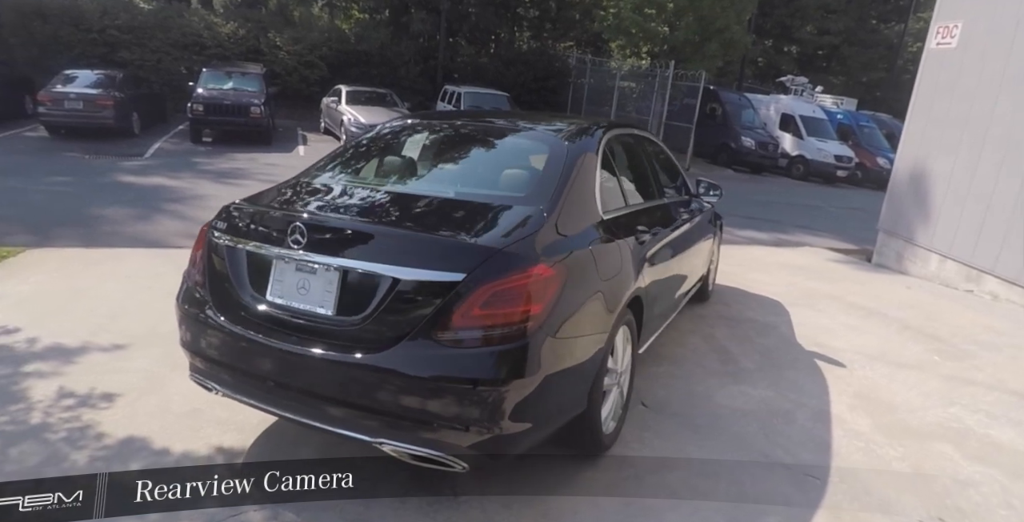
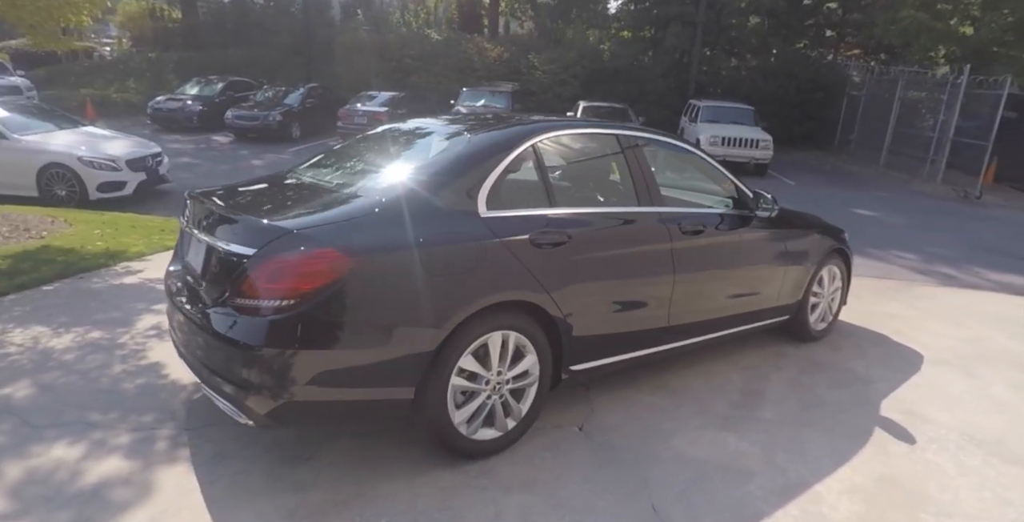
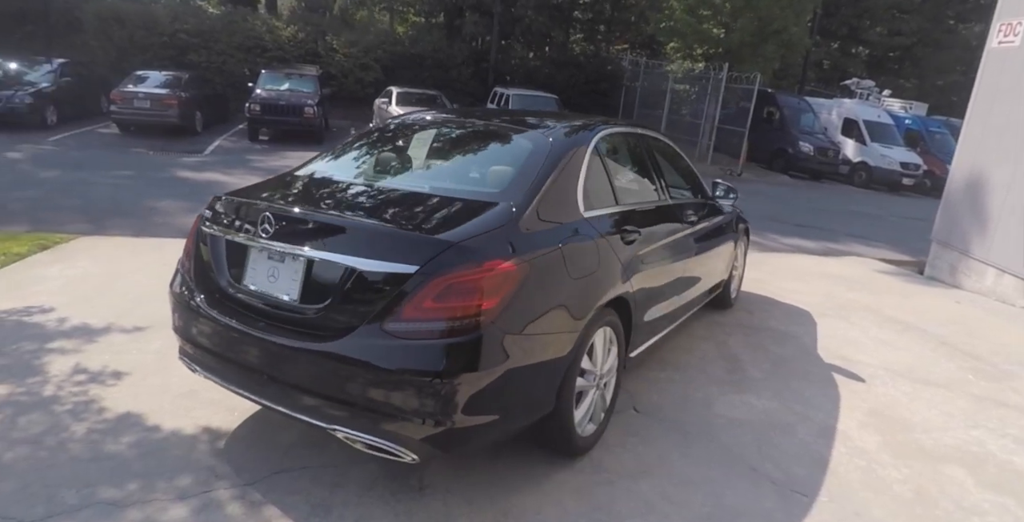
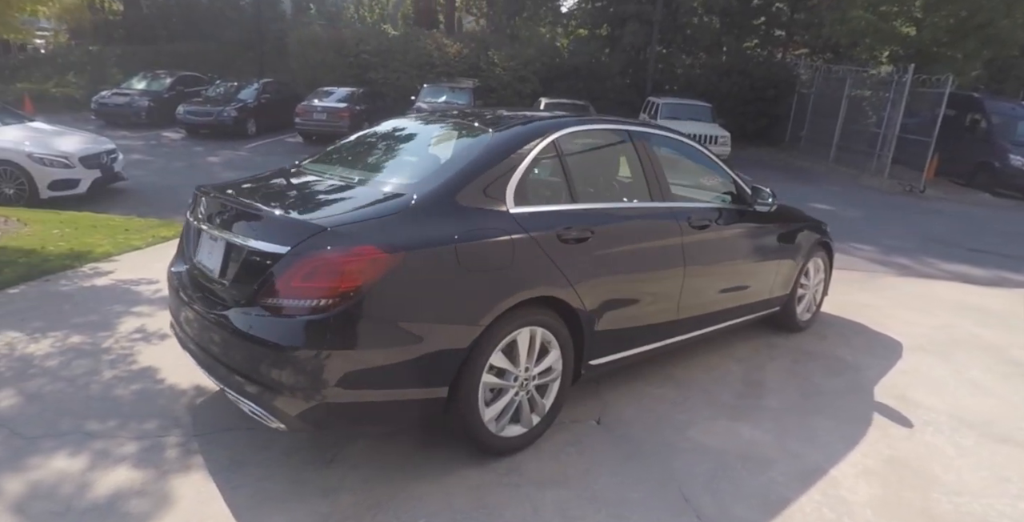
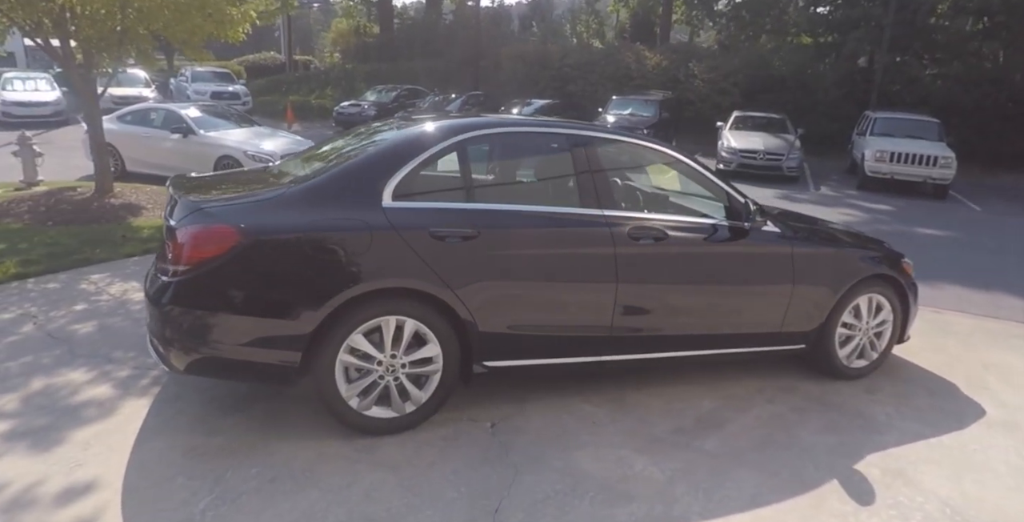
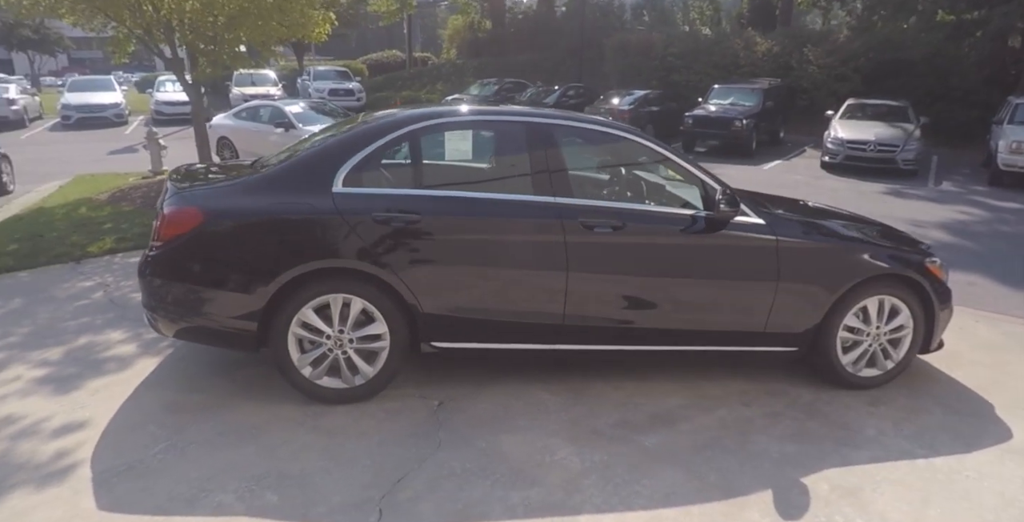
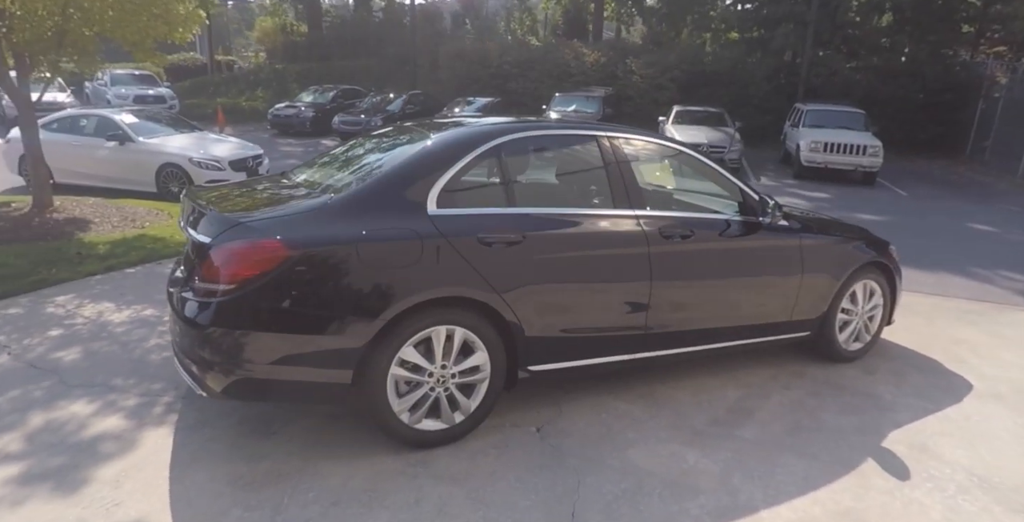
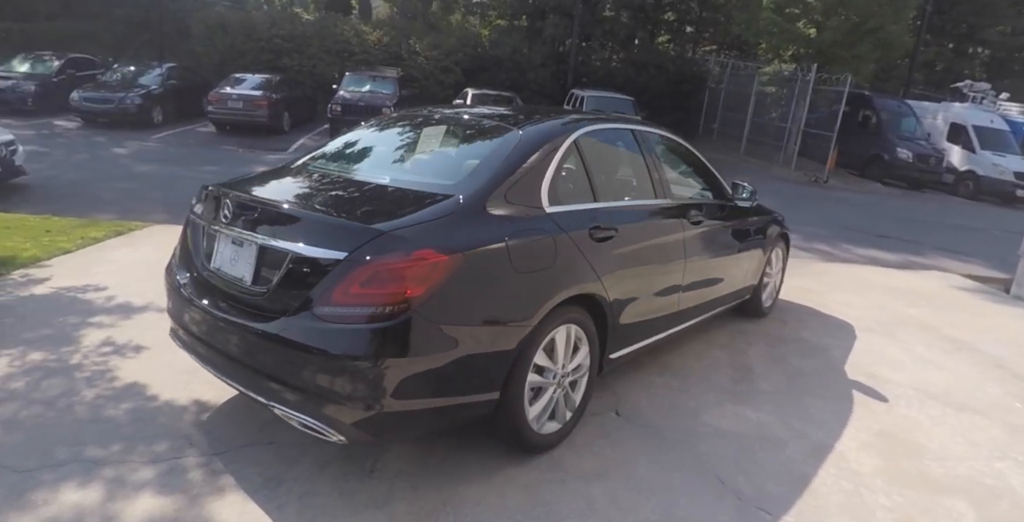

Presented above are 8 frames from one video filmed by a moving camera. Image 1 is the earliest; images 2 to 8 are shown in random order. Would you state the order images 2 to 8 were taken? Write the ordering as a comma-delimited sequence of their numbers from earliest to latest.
3, 8, 4, 2, 7, 5, 6
